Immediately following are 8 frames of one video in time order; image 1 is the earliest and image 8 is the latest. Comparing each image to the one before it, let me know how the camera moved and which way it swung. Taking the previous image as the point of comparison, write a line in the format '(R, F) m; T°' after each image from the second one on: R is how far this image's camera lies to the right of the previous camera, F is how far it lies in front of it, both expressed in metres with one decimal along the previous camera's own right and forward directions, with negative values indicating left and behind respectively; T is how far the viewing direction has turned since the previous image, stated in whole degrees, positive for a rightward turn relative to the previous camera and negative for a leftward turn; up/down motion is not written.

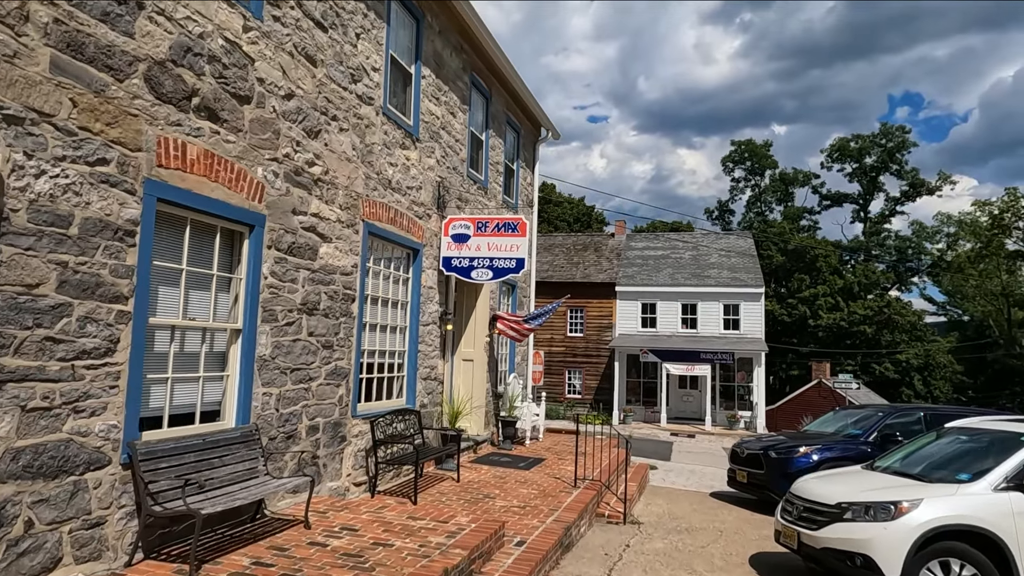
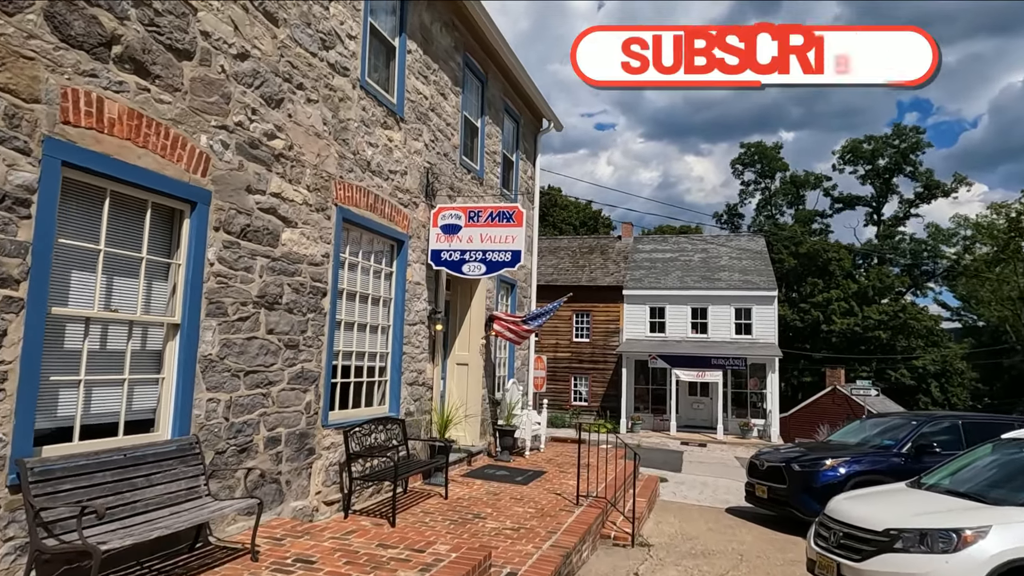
(+0.1, +0.8) m; -1°
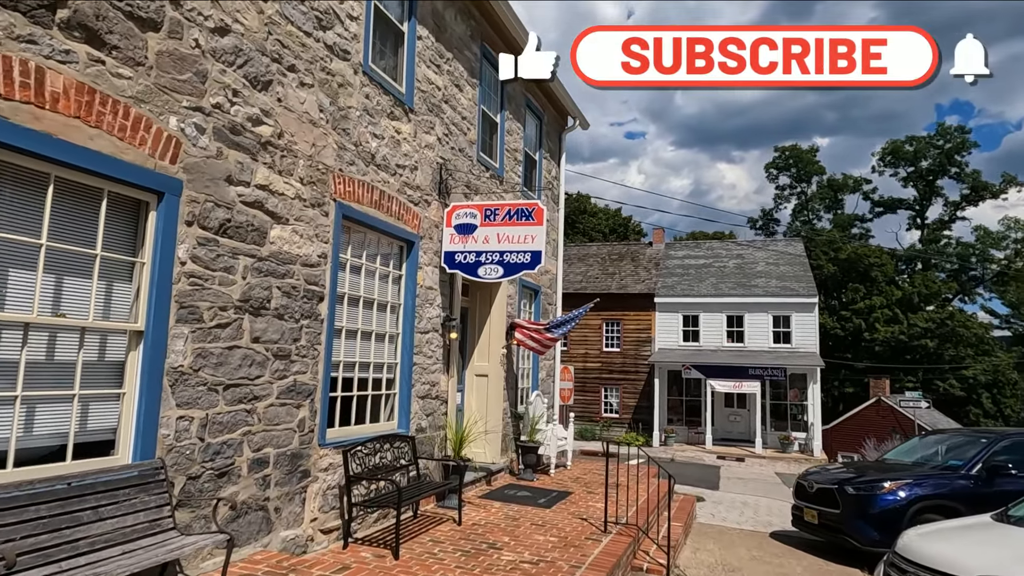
(+0.1, +0.6) m; -3°
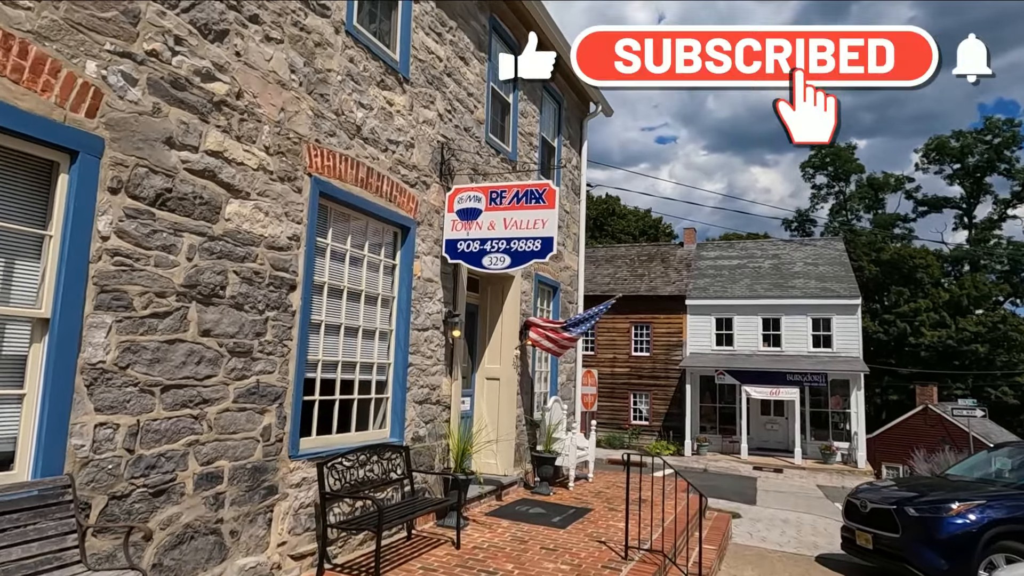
(+0.2, +0.7) m; -3°
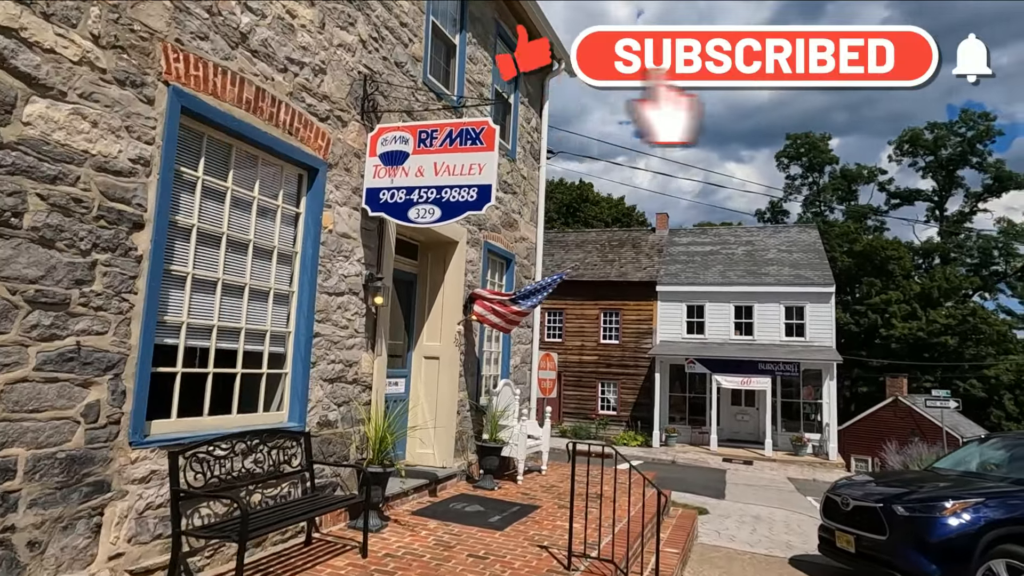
(+0.3, +0.9) m; +2°
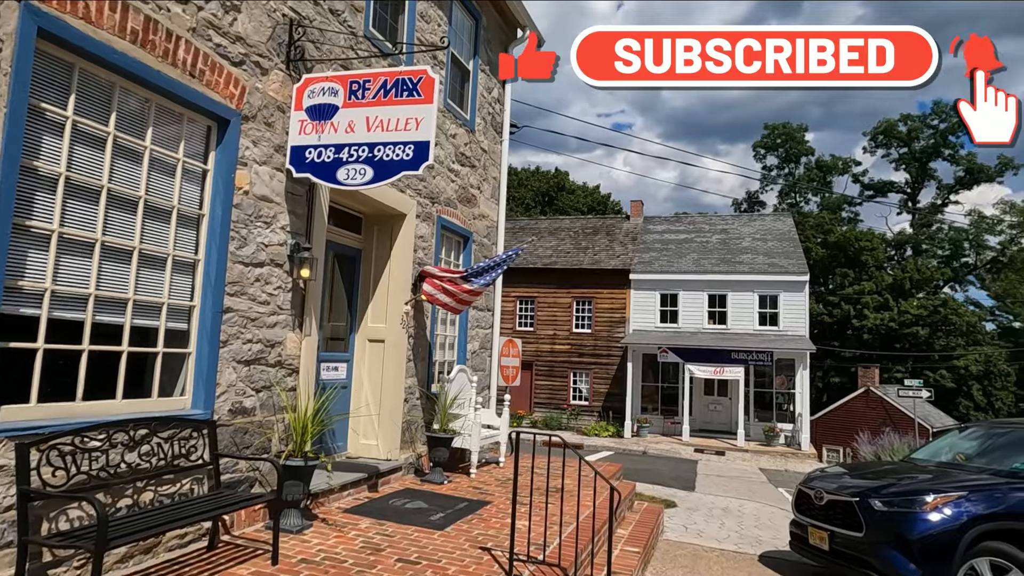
(+0.2, +0.5) m; +2°
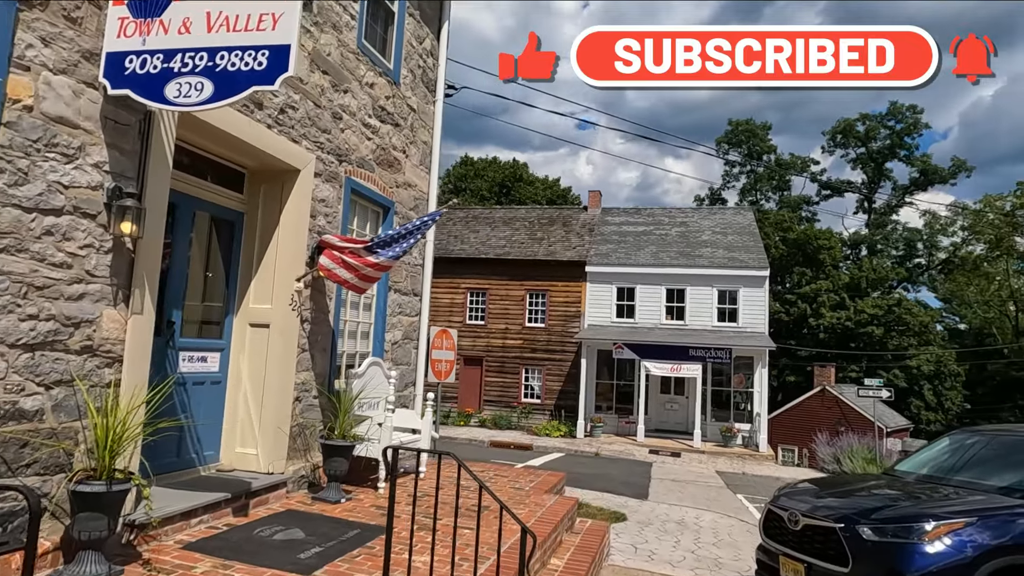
(+0.3, +1.1) m; +3°
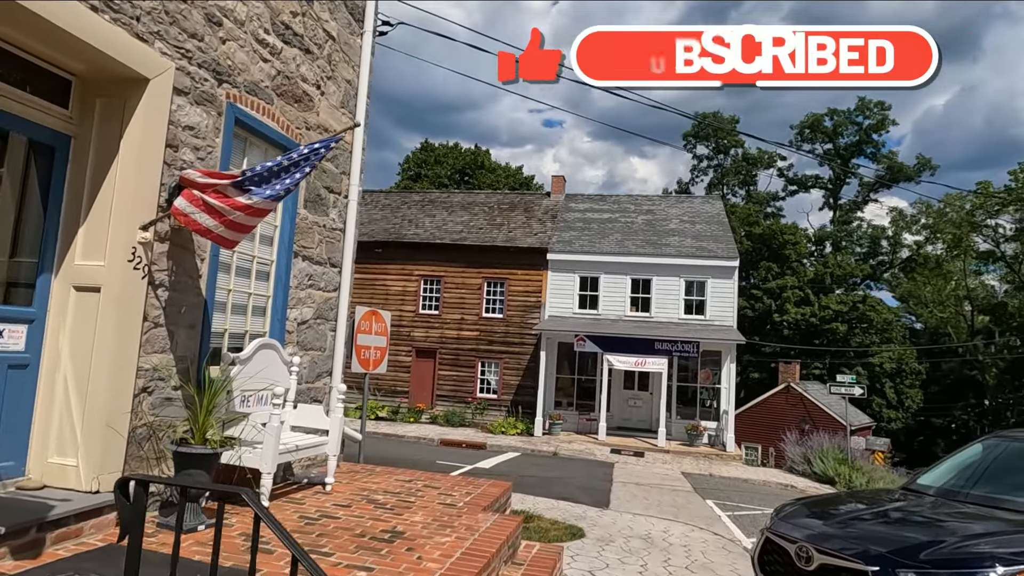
(+0.2, +1.3) m; +3°
